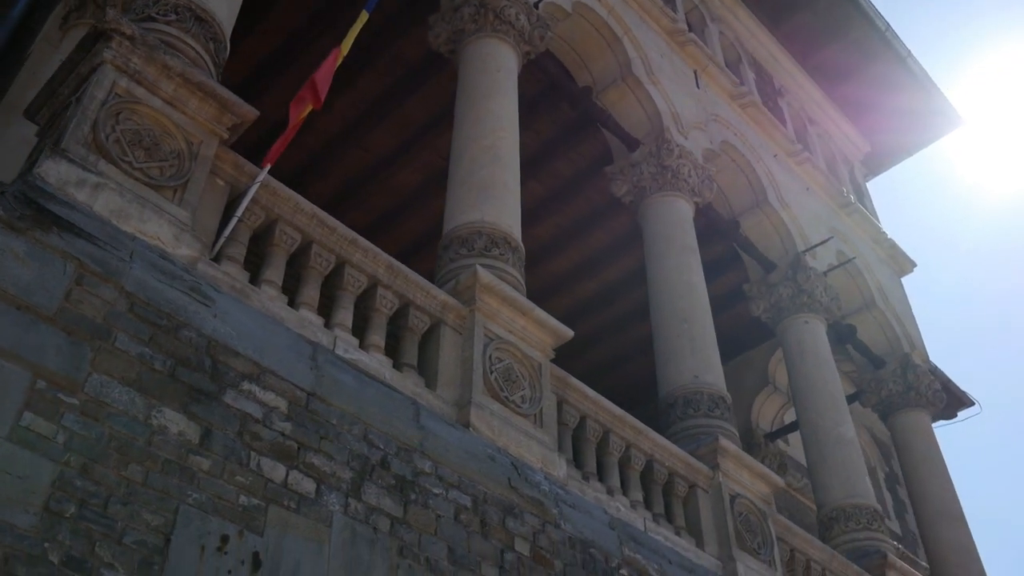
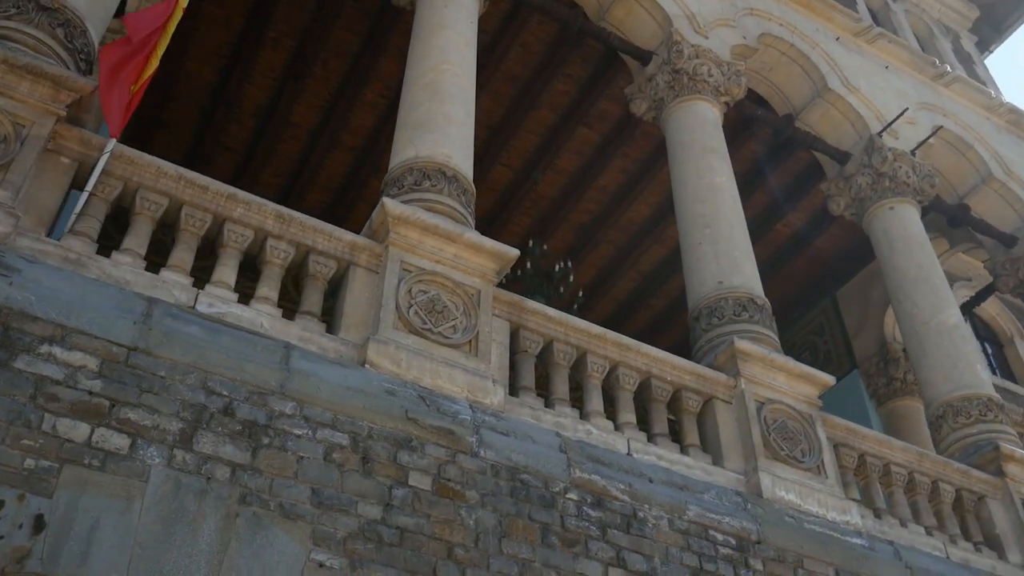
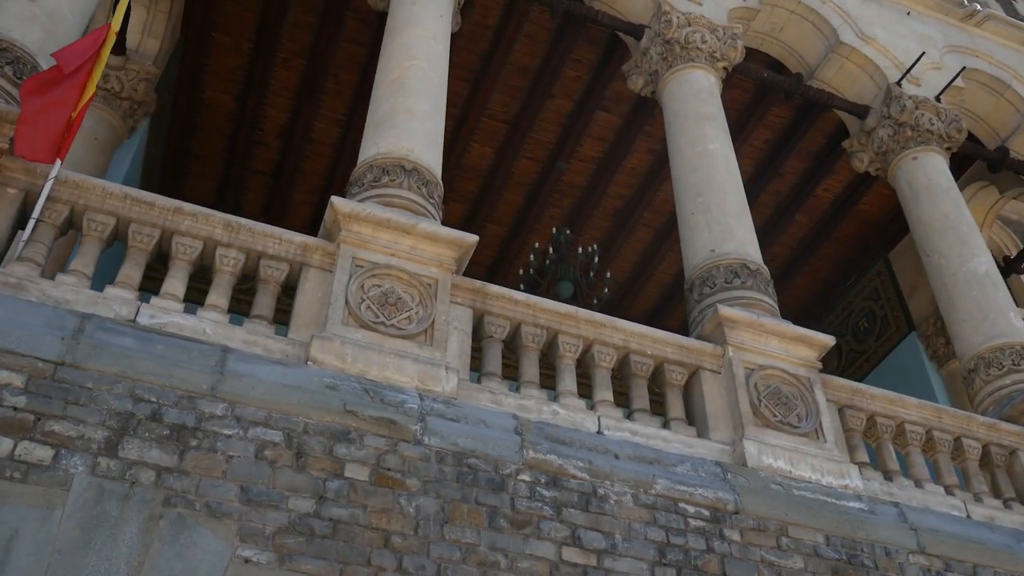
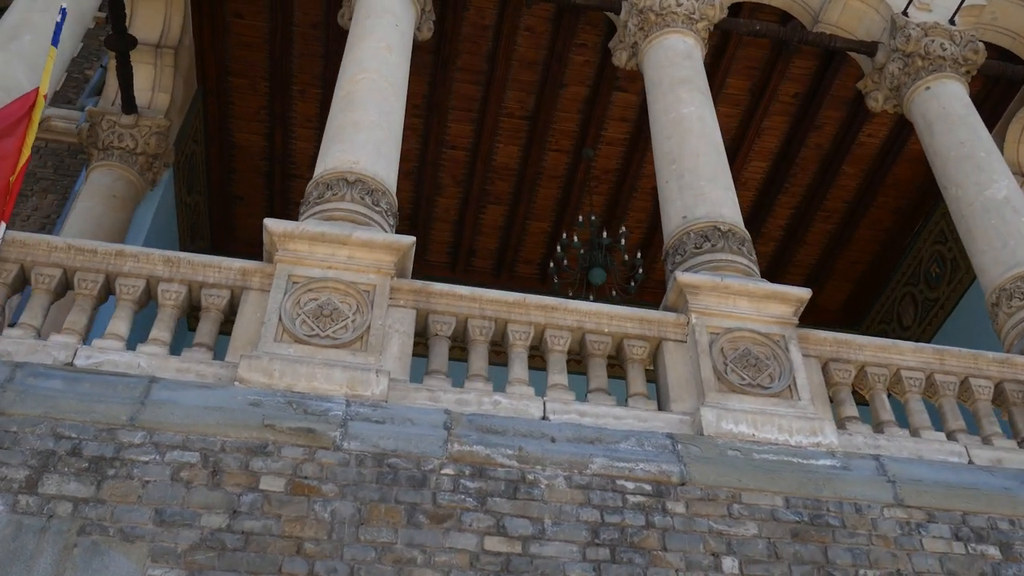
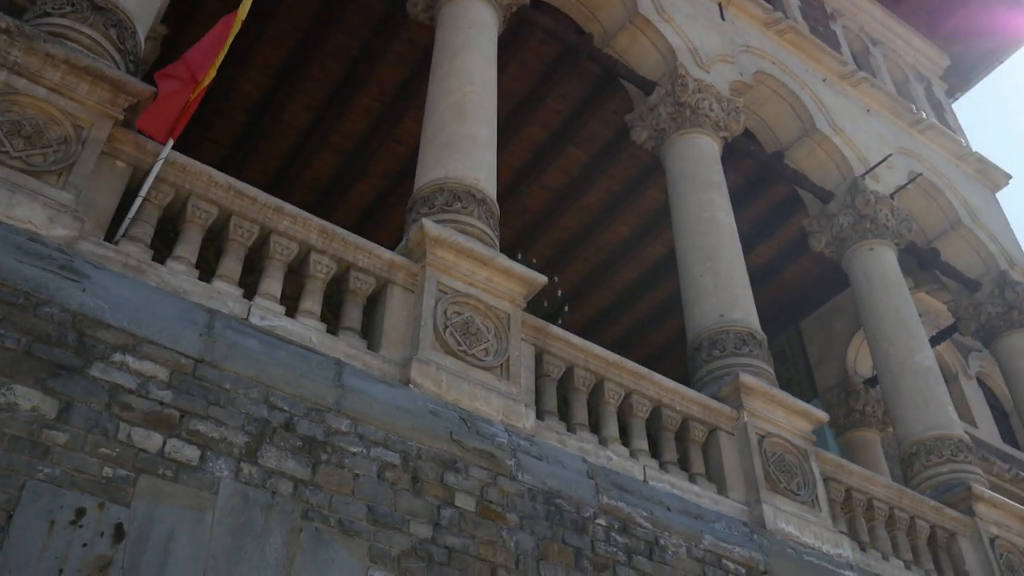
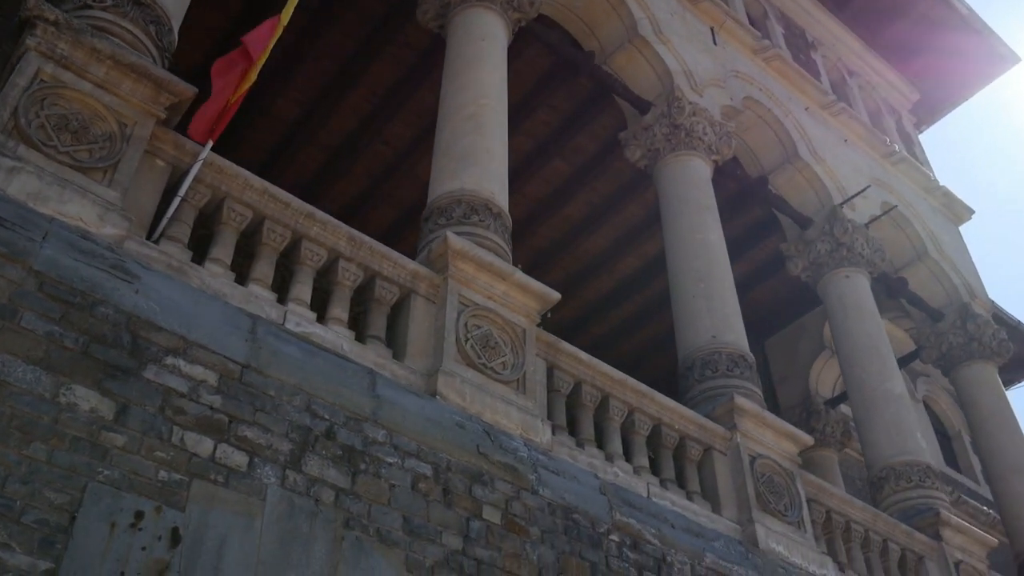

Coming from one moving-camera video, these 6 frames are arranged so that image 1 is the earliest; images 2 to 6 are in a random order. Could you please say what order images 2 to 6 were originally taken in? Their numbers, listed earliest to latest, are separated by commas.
6, 5, 2, 3, 4
